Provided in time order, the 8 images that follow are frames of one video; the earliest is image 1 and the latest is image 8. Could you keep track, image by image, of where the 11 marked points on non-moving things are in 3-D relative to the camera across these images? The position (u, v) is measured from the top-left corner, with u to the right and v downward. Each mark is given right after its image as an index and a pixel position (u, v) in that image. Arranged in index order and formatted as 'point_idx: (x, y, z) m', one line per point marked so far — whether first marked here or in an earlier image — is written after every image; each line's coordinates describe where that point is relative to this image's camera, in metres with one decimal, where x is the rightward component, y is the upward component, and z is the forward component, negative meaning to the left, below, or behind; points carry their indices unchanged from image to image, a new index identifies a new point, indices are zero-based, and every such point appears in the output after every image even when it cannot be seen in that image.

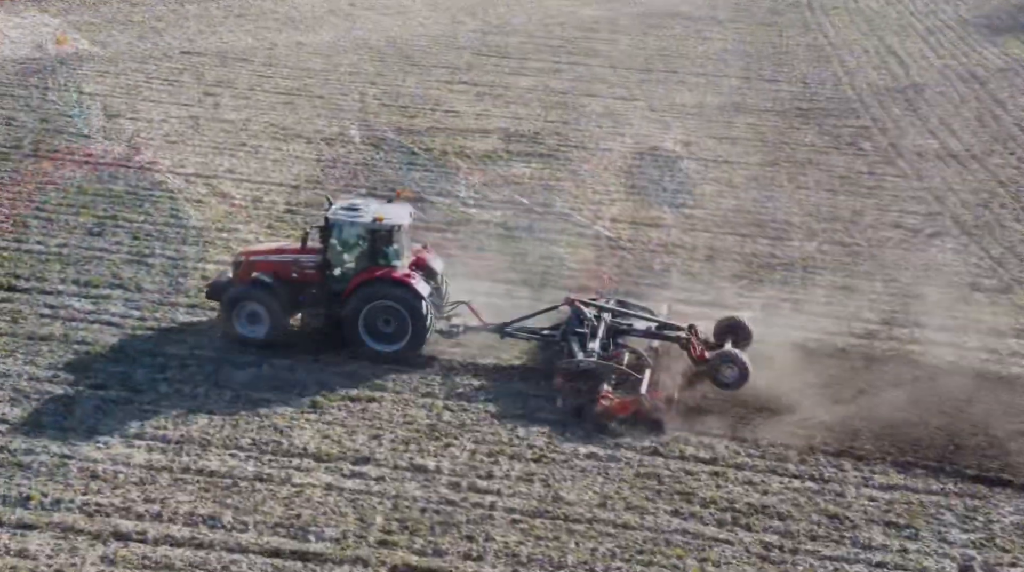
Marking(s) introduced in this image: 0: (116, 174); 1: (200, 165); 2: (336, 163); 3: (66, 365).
0: (-5.9, +1.7, +17.6) m
1: (-4.8, +1.8, +18.1) m
2: (-2.8, +1.9, +18.3) m
3: (-4.4, -0.8, +11.6) m
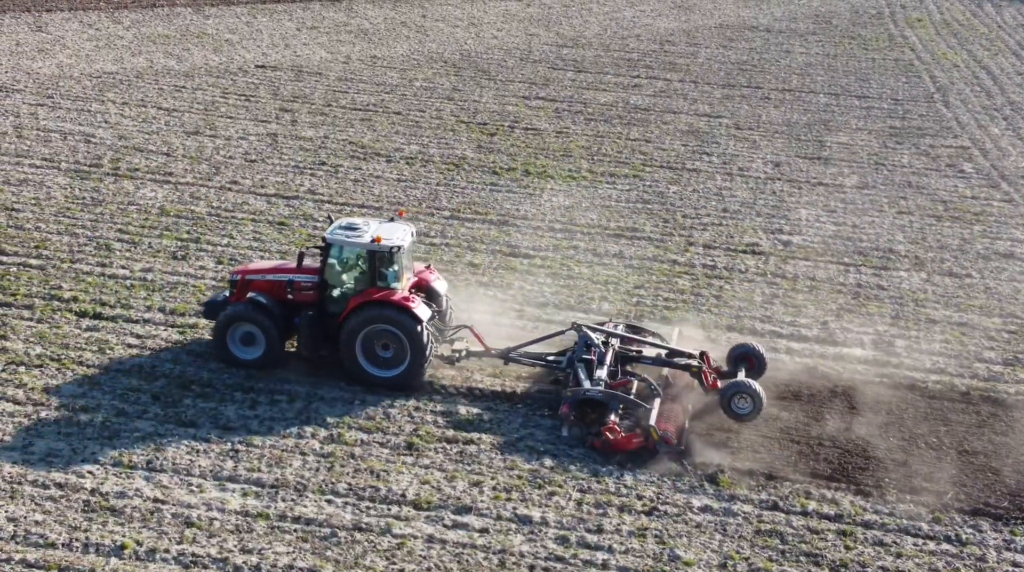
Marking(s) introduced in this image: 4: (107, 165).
0: (-4.6, +1.3, +17.3) m
1: (-3.5, +1.5, +17.8) m
2: (-1.5, +1.6, +17.9) m
3: (-3.4, -1.1, +11.3) m
4: (-6.4, +1.9, +18.4) m
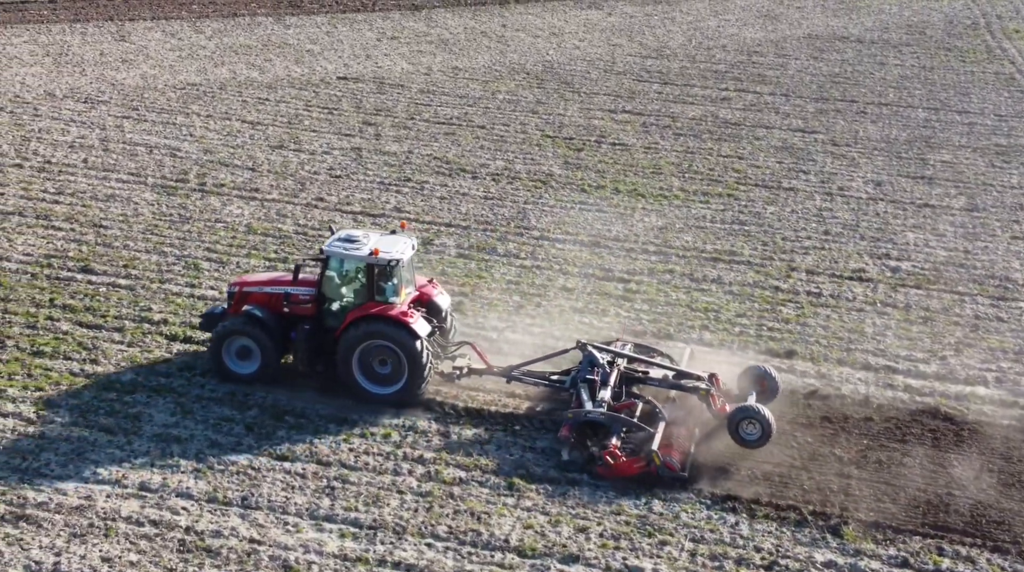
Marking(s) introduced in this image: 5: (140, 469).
0: (-3.3, +1.1, +17.1) m
1: (-2.2, +1.2, +17.5) m
2: (-0.1, +1.3, +17.5) m
3: (-2.5, -1.4, +11.0) m
4: (-5.0, +1.6, +18.3) m
5: (-3.3, -1.6, +10.3) m
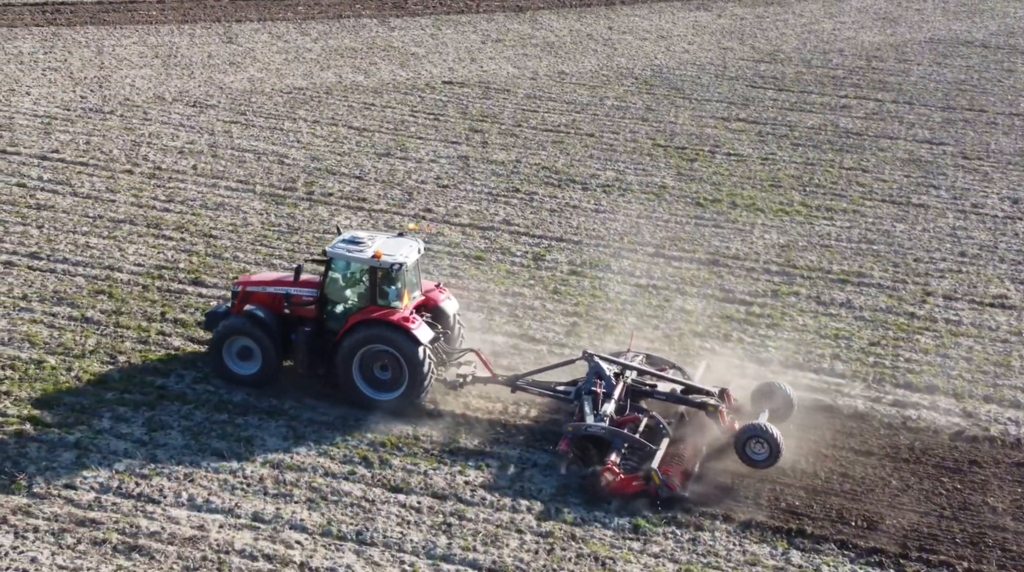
0: (-1.7, +0.9, +16.8) m
1: (-0.5, +1.0, +17.1) m
2: (+1.5, +1.0, +17.0) m
3: (-1.4, -1.6, +10.6) m
4: (-3.3, +1.5, +18.1) m
5: (-2.2, -1.8, +10.0) m
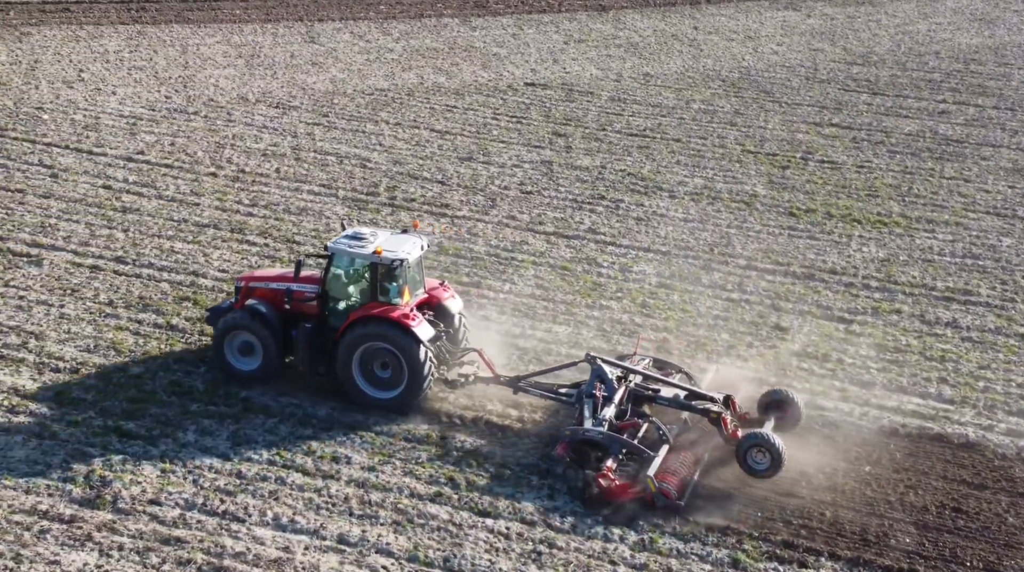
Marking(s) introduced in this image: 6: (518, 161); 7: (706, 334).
0: (-0.5, +0.8, +16.5) m
1: (+0.7, +0.9, +16.7) m
2: (+2.7, +0.9, +16.5) m
3: (-0.6, -1.7, +10.3) m
4: (-2.0, +1.4, +17.9) m
5: (-1.4, -1.9, +9.8) m
6: (+0.1, +2.1, +19.4) m
7: (+2.2, -0.5, +13.2) m
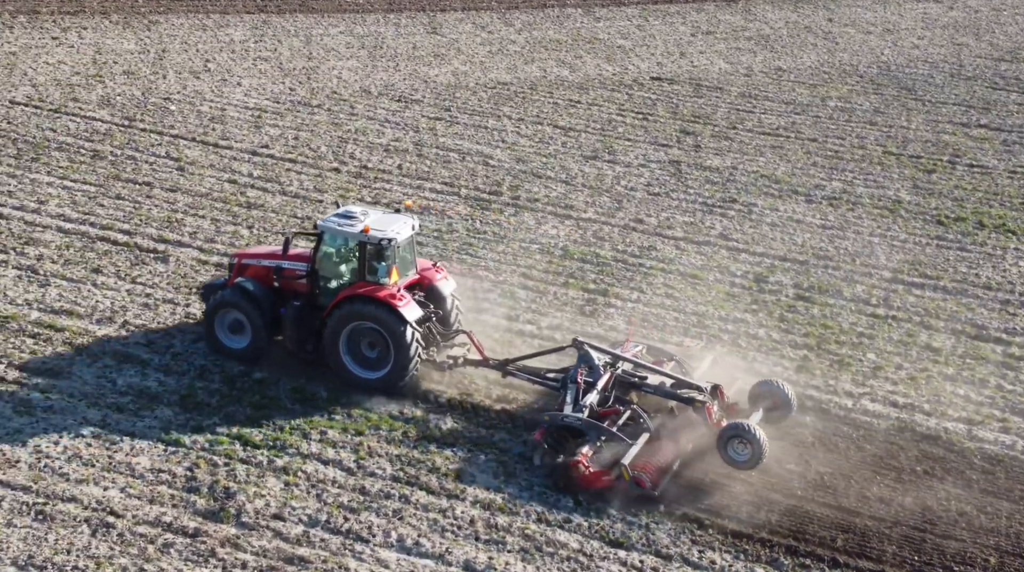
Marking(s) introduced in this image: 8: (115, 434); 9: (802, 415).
0: (+1.2, +0.7, +16.0) m
1: (+2.5, +0.8, +16.1) m
2: (+4.4, +0.7, +15.7) m
3: (+0.6, -1.8, +9.9) m
4: (-0.1, +1.4, +17.5) m
5: (-0.4, -2.1, +9.4) m
6: (+2.1, +2.0, +18.8) m
7: (+3.6, -0.7, +12.5) m
8: (-3.7, -1.4, +11.1) m
9: (+2.9, -1.3, +11.5) m
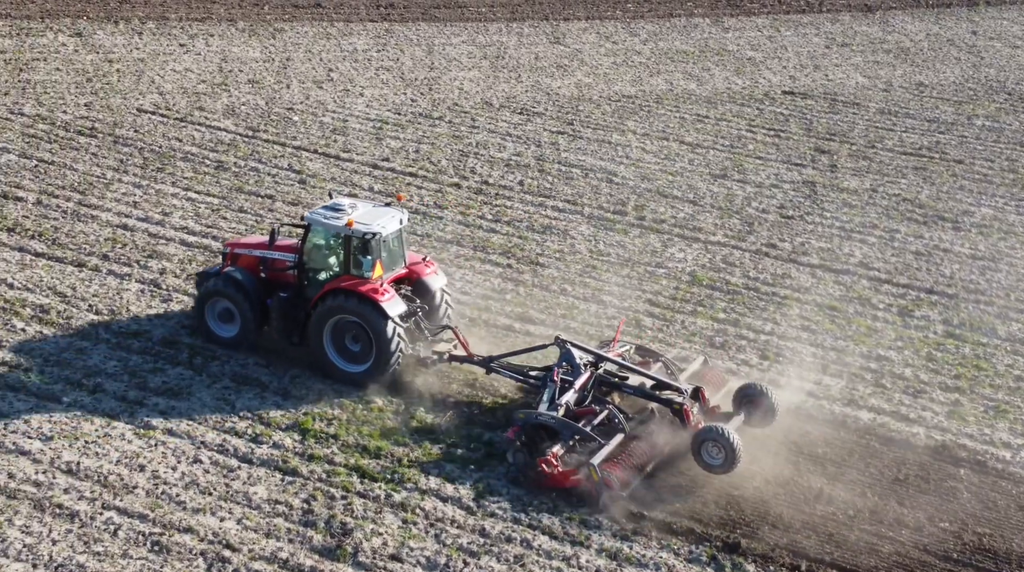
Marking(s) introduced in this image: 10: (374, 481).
0: (+2.9, +0.3, +15.3) m
1: (+4.1, +0.4, +15.2) m
2: (+6.1, +0.3, +14.6) m
3: (+1.6, -2.2, +9.2) m
4: (+1.7, +1.1, +16.9) m
5: (+0.6, -2.4, +8.9) m
6: (+4.1, +1.6, +18.0) m
7: (+4.9, -1.1, +11.6) m
8: (-2.6, -1.6, +10.8) m
9: (+4.0, -1.6, +10.7) m
10: (-1.2, -1.8, +10.6) m
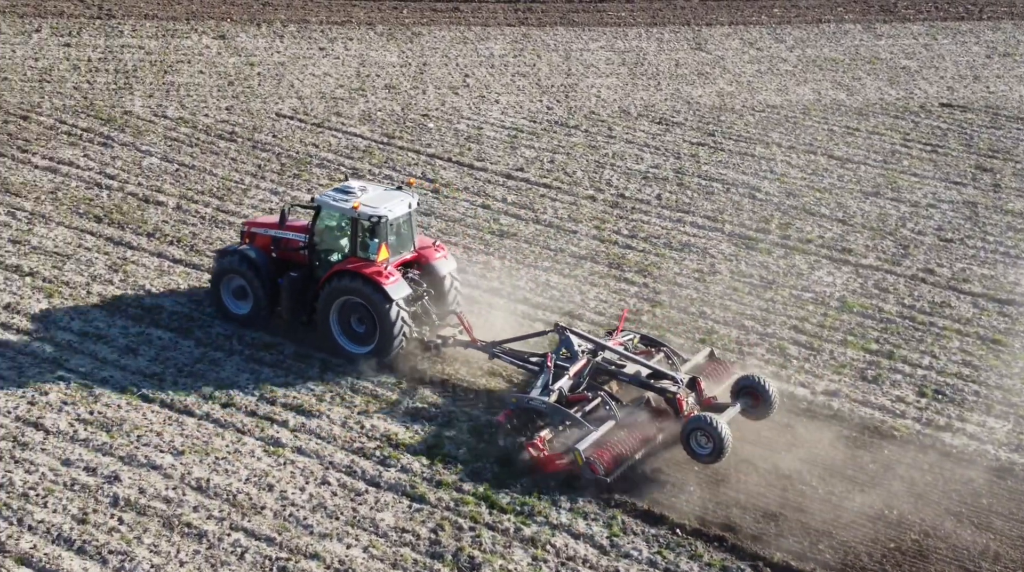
0: (+4.6, 0.0, +14.4) m
1: (+5.8, 0.0, +14.2) m
2: (+7.7, -0.1, +13.4) m
3: (+2.6, -2.4, +8.5) m
4: (+3.7, +0.7, +16.1) m
5: (+1.6, -2.6, +8.3) m
6: (+6.1, +1.2, +16.9) m
7: (+6.1, -1.5, +10.5) m
8: (-1.4, -1.8, +10.6) m
9: (+5.2, -2.0, +9.7) m
10: (-0.1, -2.0, +10.2) m
